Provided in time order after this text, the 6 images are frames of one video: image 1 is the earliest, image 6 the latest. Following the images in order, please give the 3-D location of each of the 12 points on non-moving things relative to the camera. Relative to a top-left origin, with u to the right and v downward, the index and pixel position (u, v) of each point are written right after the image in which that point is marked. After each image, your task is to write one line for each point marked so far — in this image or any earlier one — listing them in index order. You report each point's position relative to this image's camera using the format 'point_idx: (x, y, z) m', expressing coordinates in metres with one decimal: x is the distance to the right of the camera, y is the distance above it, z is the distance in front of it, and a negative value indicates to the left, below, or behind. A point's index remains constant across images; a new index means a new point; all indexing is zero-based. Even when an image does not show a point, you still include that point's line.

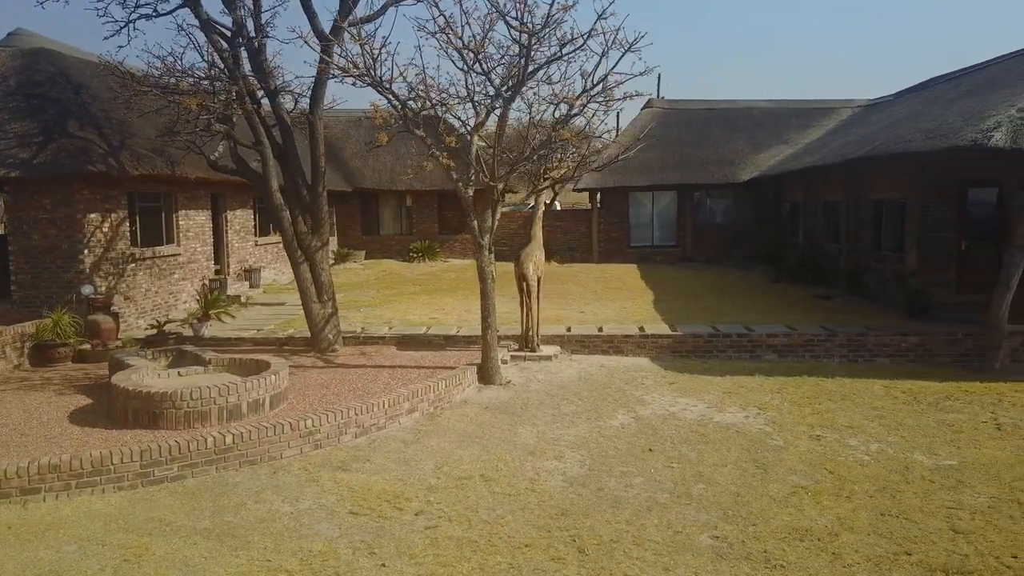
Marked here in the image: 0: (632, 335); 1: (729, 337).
0: (+2.0, -0.8, +9.9) m
1: (+3.5, -0.8, +9.8) m
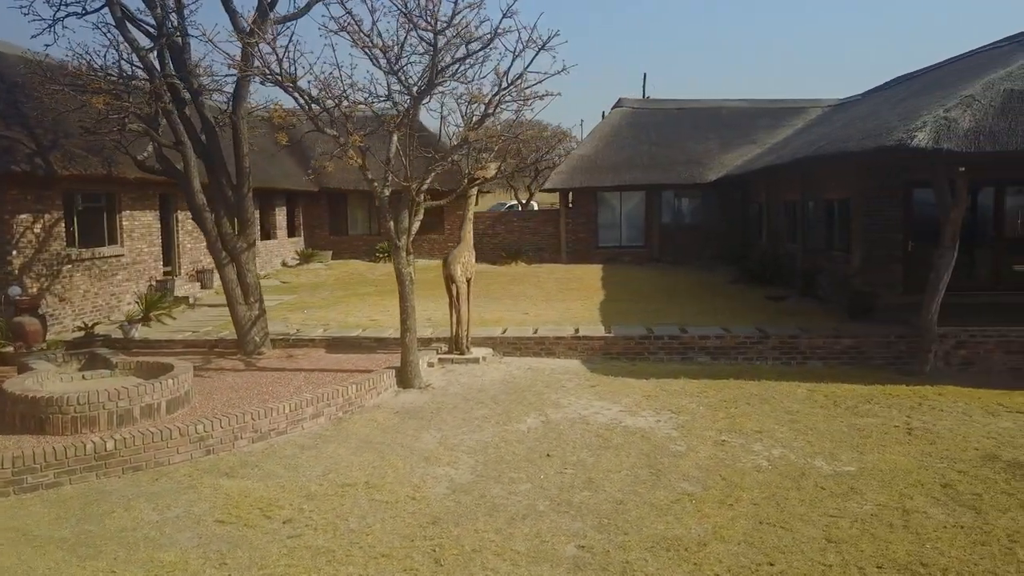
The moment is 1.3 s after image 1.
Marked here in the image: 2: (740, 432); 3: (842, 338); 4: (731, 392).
0: (+0.8, -0.8, +9.8) m
1: (+2.4, -0.8, +9.6) m
2: (+2.6, -1.7, +7.0) m
3: (+5.1, -0.8, +9.5) m
4: (+3.0, -1.4, +8.2) m
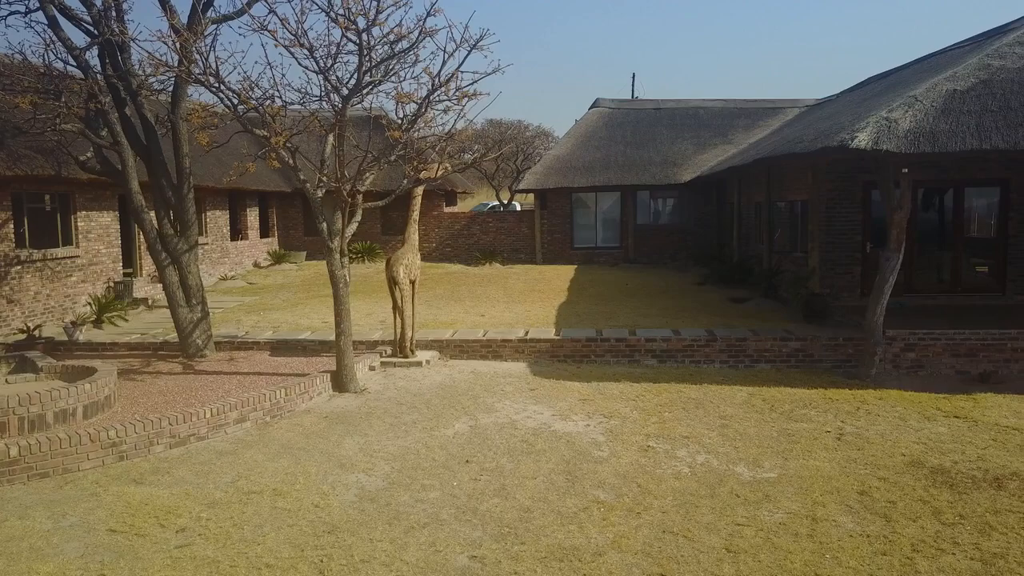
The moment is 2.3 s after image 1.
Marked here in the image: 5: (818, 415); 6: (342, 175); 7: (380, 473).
0: (0.0, -0.8, +9.7) m
1: (+1.5, -0.8, +9.5) m
2: (+1.8, -1.7, +6.9) m
3: (+4.3, -0.8, +9.3) m
4: (+2.1, -1.4, +8.1) m
5: (+3.8, -1.6, +7.5) m
6: (-2.2, +1.5, +7.8) m
7: (-1.3, -1.9, +6.2) m
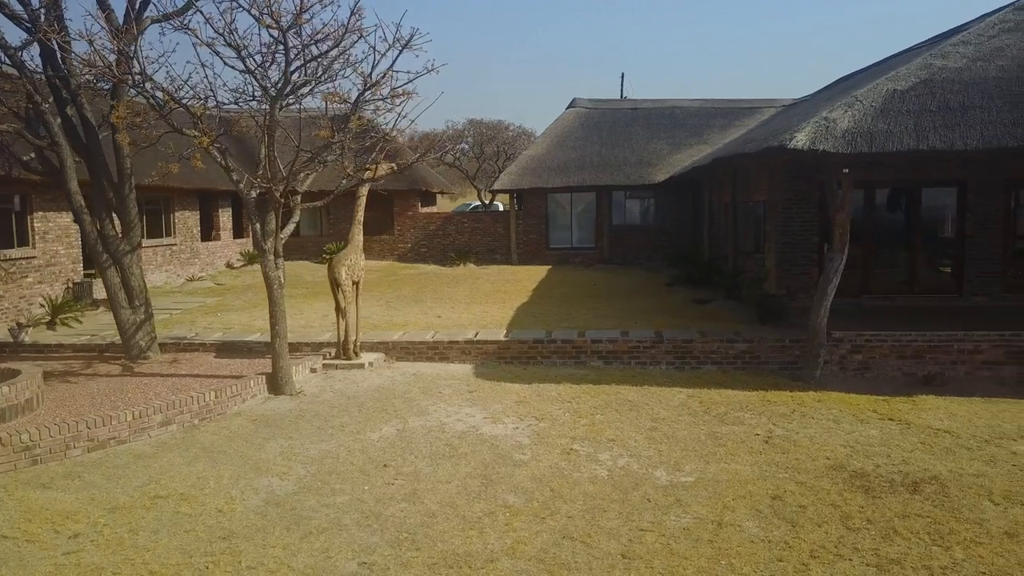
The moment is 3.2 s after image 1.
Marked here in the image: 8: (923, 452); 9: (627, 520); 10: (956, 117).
0: (-0.9, -0.8, +9.6) m
1: (+0.7, -0.9, +9.5) m
2: (+0.9, -1.7, +6.8) m
3: (+3.4, -0.8, +9.3) m
4: (+1.2, -1.5, +8.0) m
5: (+2.9, -1.6, +7.4) m
6: (-3.0, +1.4, +7.8) m
7: (-2.2, -1.9, +6.1) m
8: (+4.5, -1.8, +6.6) m
9: (+1.0, -2.0, +5.3) m
10: (+5.7, +2.2, +7.9) m
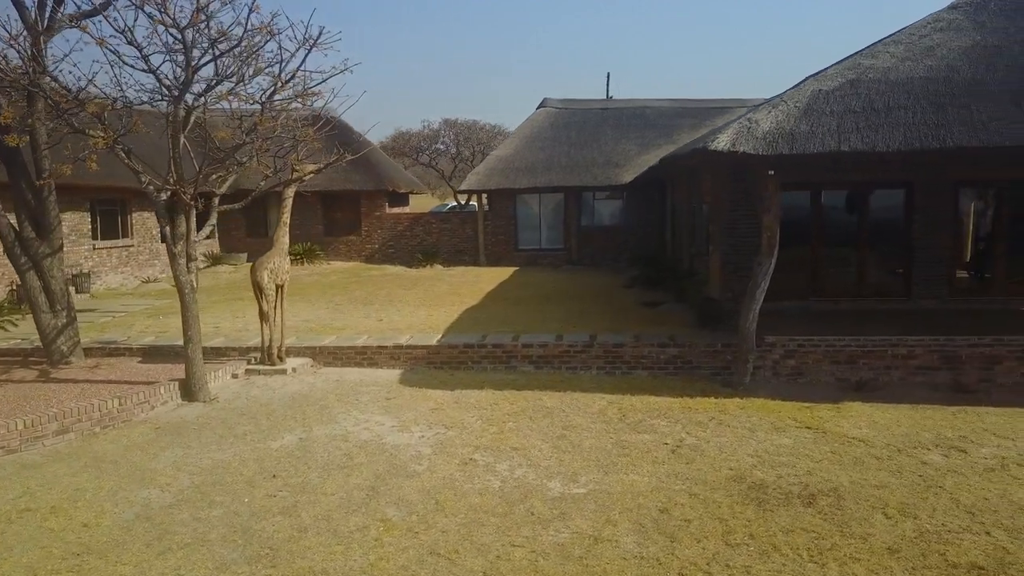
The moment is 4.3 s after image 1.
0: (-2.0, -0.9, +9.4) m
1: (-0.4, -0.9, +9.3) m
2: (-0.2, -1.8, +6.6) m
3: (+2.4, -0.9, +9.1) m
4: (+0.2, -1.5, +7.8) m
5: (+1.8, -1.6, +7.2) m
6: (-4.1, +1.4, +7.6) m
7: (-3.3, -2.0, +5.9) m
8: (+3.4, -1.8, +6.4) m
9: (-0.1, -2.1, +5.1) m
10: (+4.7, +2.2, +7.7) m
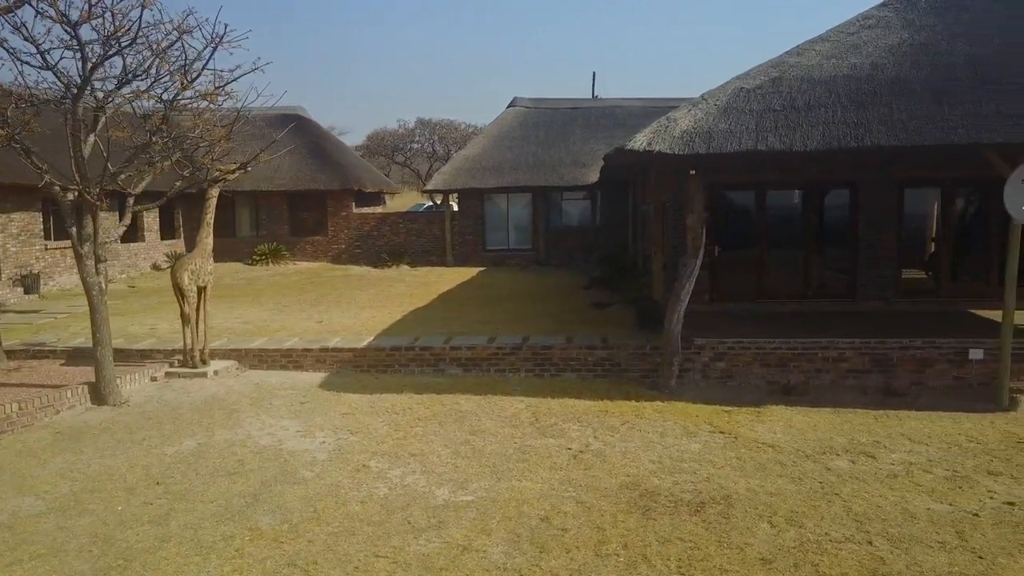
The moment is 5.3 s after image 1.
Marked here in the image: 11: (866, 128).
0: (-3.0, -0.9, +9.3) m
1: (-1.5, -0.9, +9.2) m
2: (-1.3, -1.8, +6.5) m
3: (+1.3, -0.9, +9.0) m
4: (-0.9, -1.5, +7.7) m
5: (+0.7, -1.7, +7.1) m
6: (-5.2, +1.4, +7.4) m
7: (-4.4, -2.0, +5.8) m
8: (+2.3, -1.9, +6.3) m
9: (-1.2, -2.1, +5.0) m
10: (+3.6, +2.1, +7.5) m
11: (+4.2, +1.9, +7.3) m
